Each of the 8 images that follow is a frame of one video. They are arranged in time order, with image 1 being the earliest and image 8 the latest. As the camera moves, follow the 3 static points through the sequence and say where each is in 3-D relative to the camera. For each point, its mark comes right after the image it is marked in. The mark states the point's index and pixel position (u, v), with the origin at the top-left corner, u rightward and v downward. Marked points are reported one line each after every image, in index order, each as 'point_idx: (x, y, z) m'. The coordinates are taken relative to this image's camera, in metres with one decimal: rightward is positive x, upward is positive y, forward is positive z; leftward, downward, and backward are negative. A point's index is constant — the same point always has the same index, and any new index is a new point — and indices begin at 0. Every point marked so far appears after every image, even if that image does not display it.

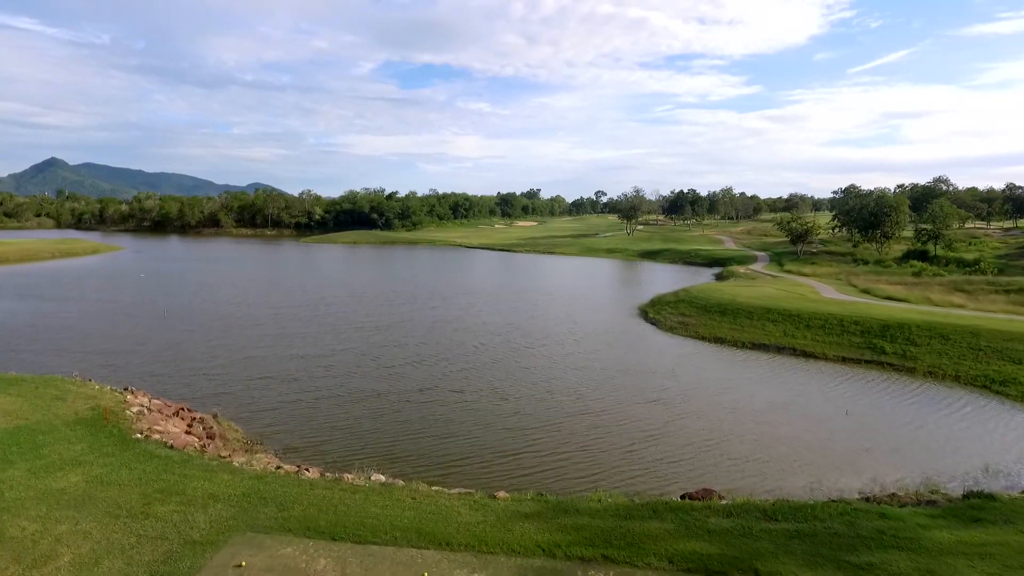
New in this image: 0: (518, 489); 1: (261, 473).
0: (+0.2, -5.9, +17.3) m
1: (-6.3, -4.7, +14.7) m
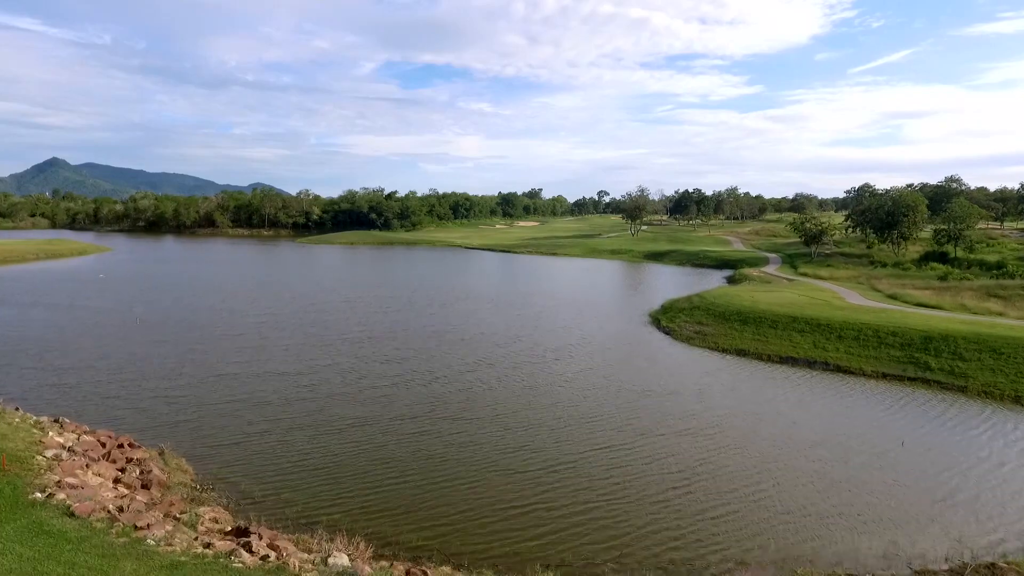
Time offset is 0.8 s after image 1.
0: (+0.3, -6.4, +13.6) m
1: (-6.2, -5.1, +11.1) m
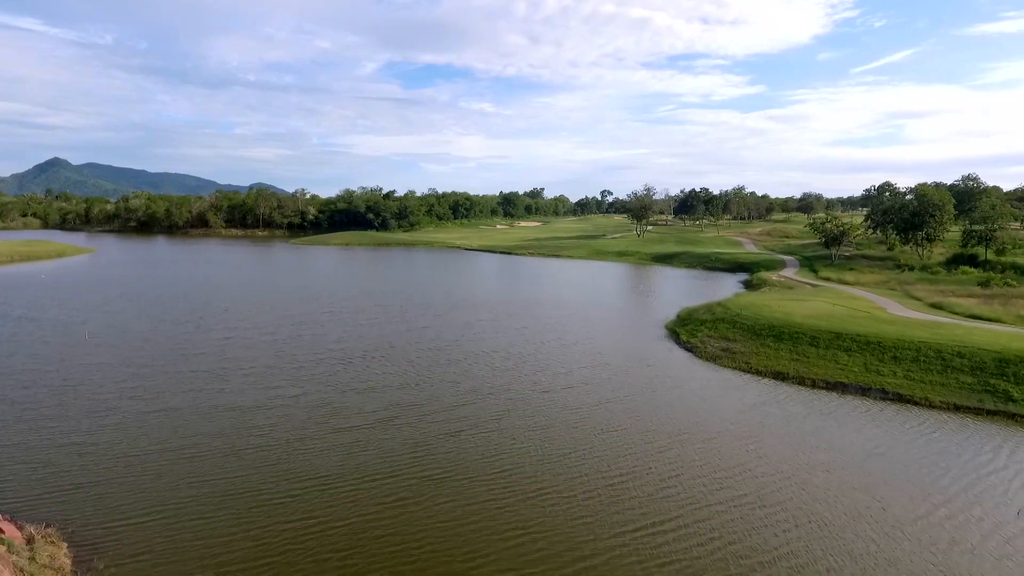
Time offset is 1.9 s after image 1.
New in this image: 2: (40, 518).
0: (+0.3, -7.0, +8.4) m
1: (-6.3, -5.8, +5.8) m
2: (-12.8, -6.2, +15.9) m
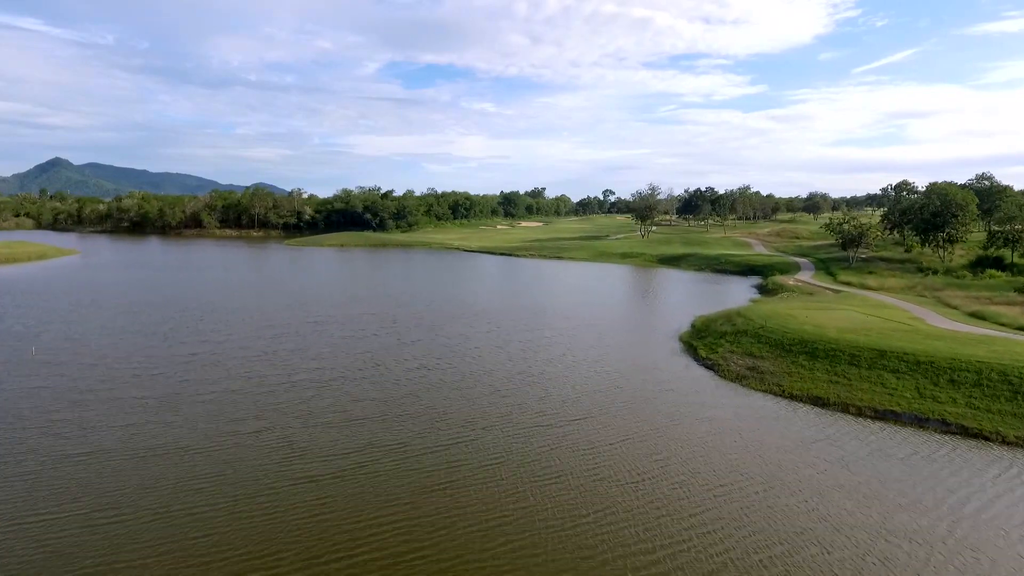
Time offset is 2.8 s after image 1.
0: (+0.1, -7.6, +4.3) m
1: (-6.4, -6.4, +1.7) m
2: (-12.9, -6.8, +11.8) m
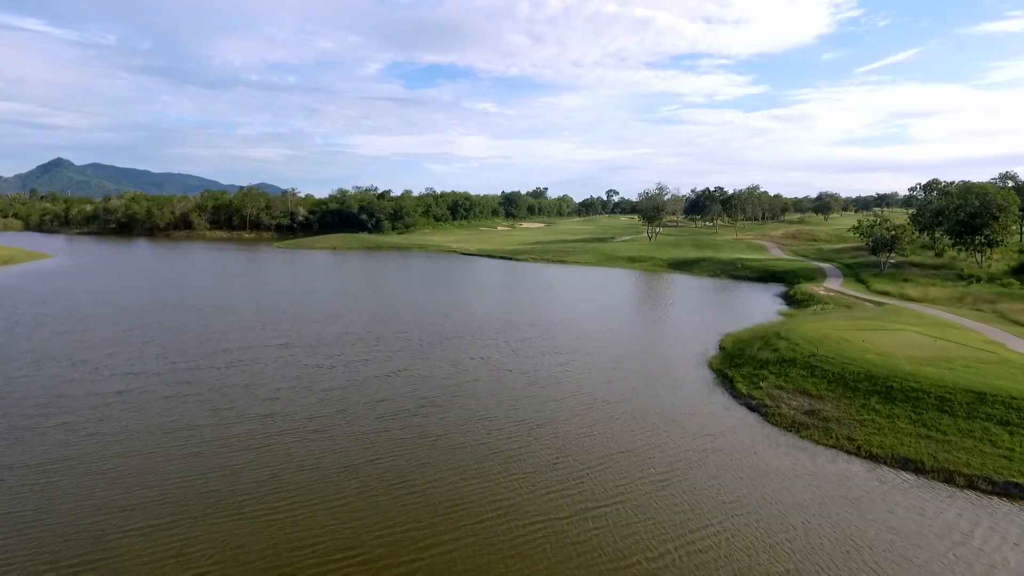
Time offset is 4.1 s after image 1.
0: (0.0, -8.6, -2.2) m
1: (-6.6, -7.4, -4.7) m
2: (-13.1, -7.8, +5.3) m
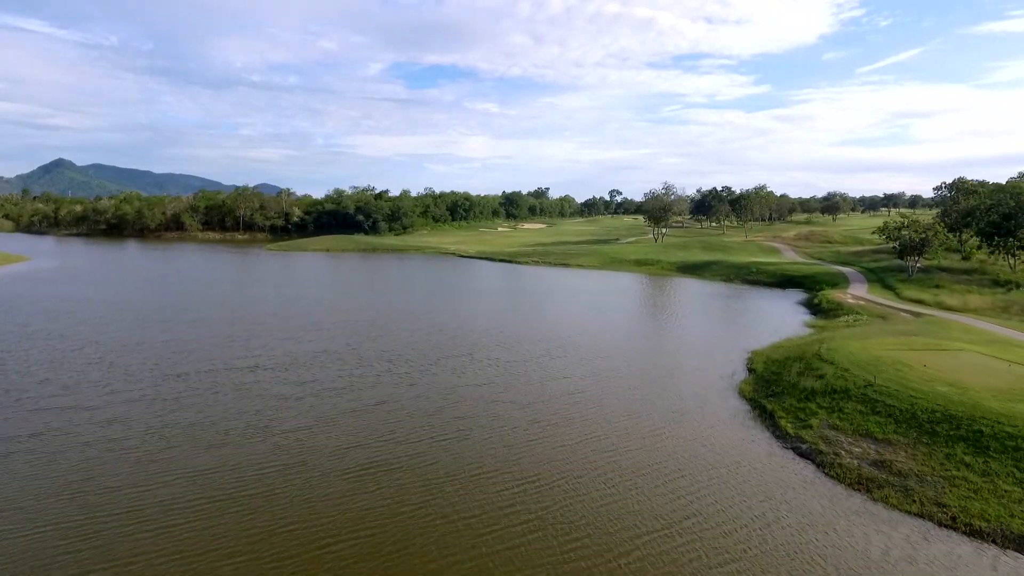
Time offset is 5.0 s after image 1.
0: (-0.2, -9.4, -7.2) m
1: (-6.7, -8.1, -9.7) m
2: (-13.2, -8.5, +0.4) m
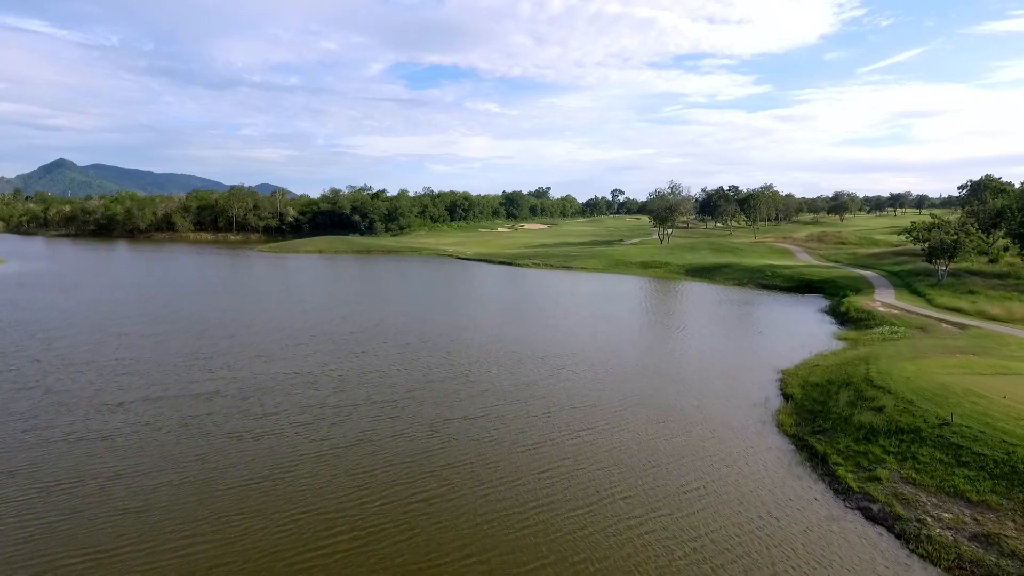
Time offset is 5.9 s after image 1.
0: (-0.4, -10.0, -11.9) m
1: (-6.9, -8.7, -14.4) m
2: (-13.4, -9.1, -4.3) m
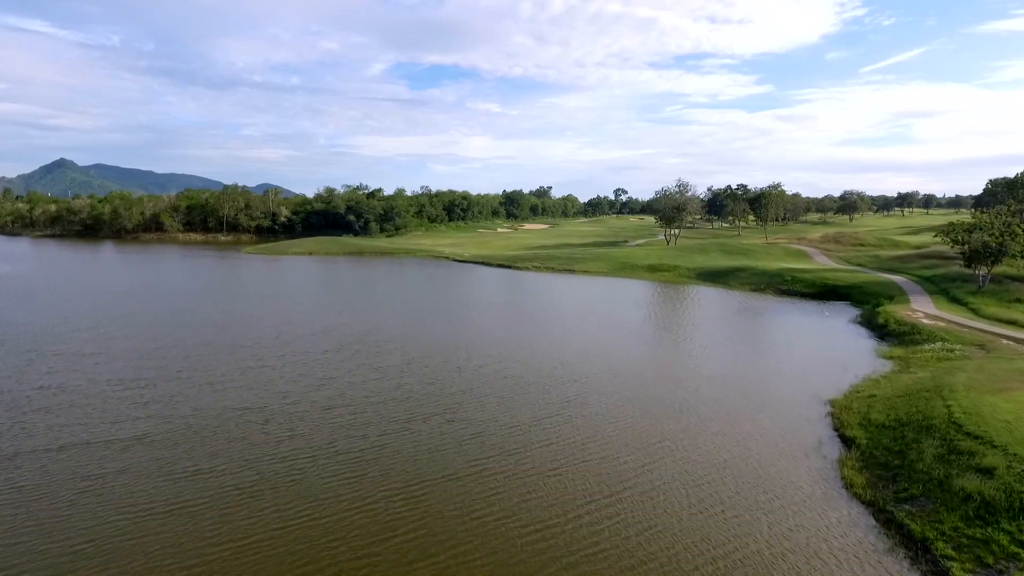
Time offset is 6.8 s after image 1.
0: (-0.7, -10.7, -17.4) m
1: (-7.2, -9.5, -19.9) m
2: (-13.6, -9.9, -9.8) m
